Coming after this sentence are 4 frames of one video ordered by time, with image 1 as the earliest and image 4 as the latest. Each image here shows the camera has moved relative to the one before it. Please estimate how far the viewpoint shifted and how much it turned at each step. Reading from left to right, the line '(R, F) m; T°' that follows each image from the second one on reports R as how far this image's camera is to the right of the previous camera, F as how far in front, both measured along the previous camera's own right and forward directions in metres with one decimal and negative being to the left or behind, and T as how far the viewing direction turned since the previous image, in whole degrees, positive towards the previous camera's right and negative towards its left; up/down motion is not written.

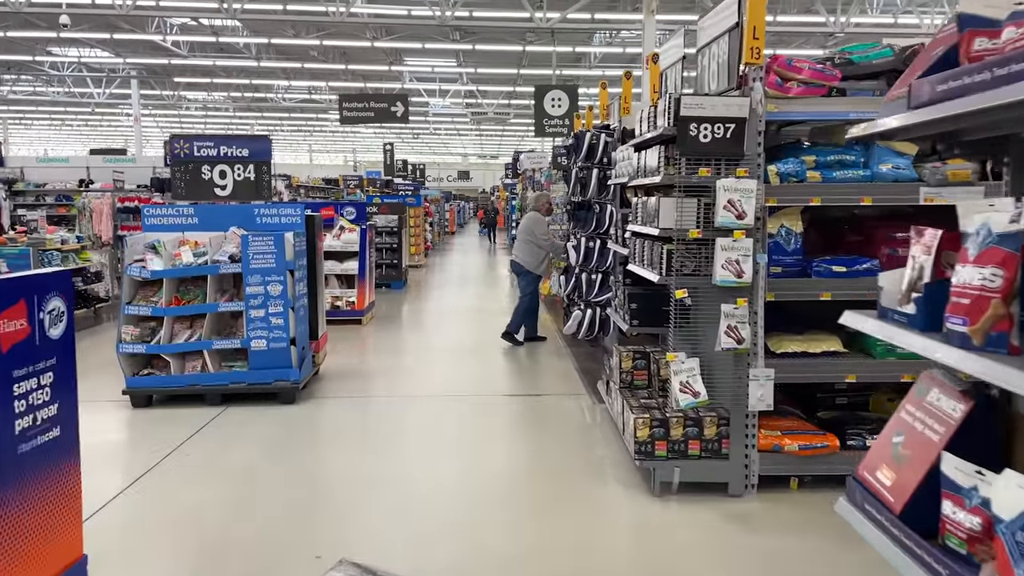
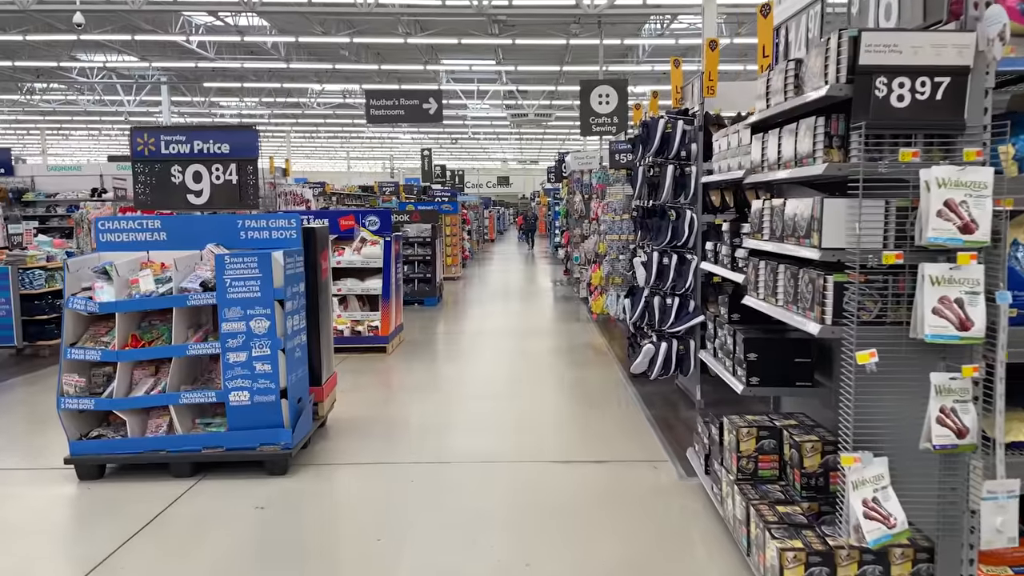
(-0.1, +1.3) m; -3°
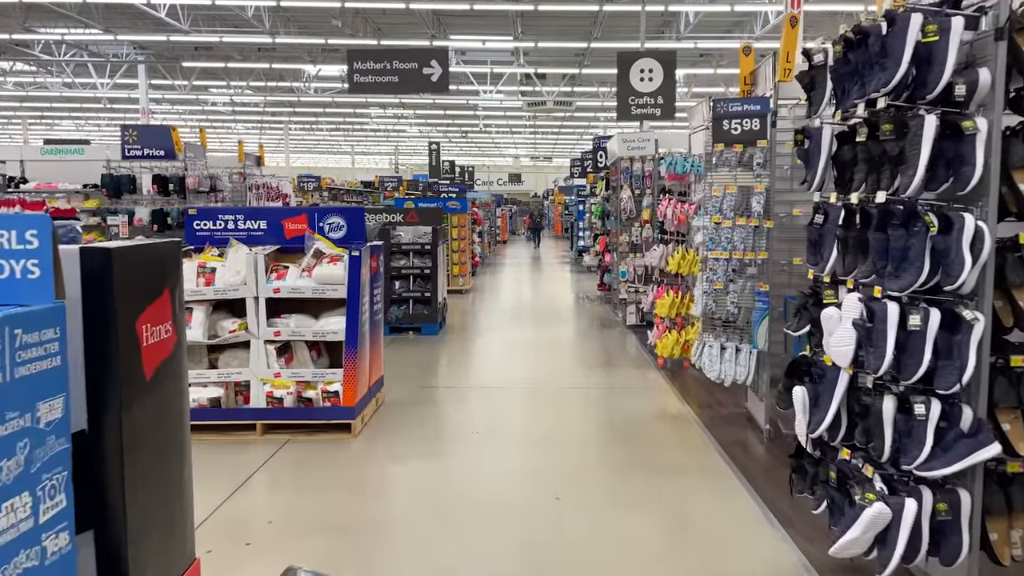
(-0.2, +2.7) m; -1°
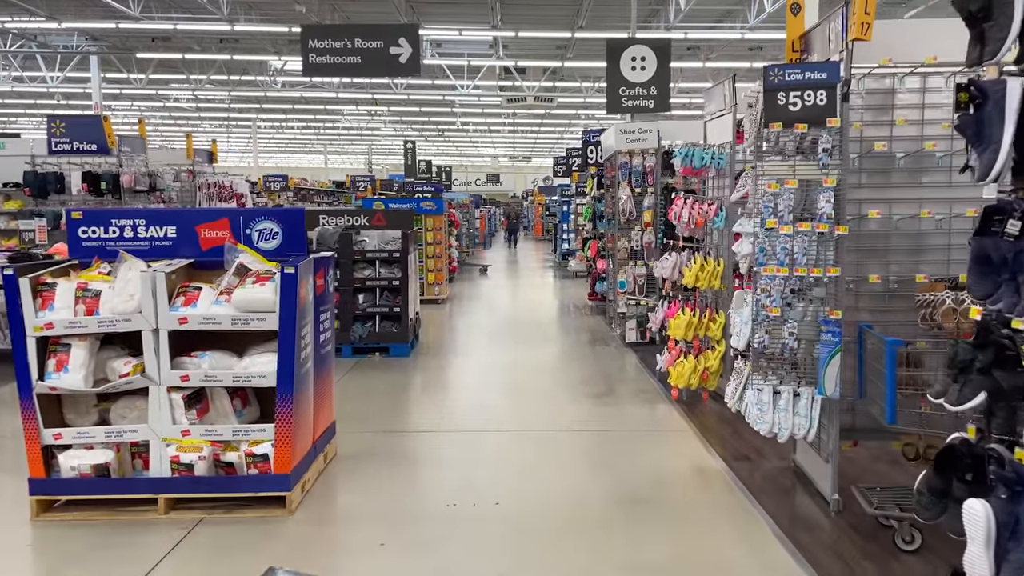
(0.0, +1.1) m; +2°
